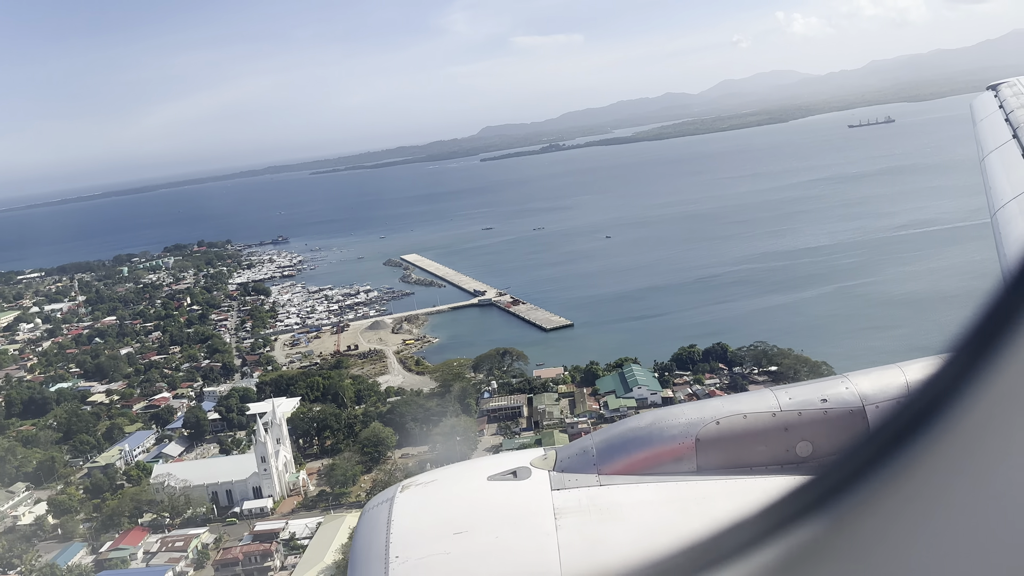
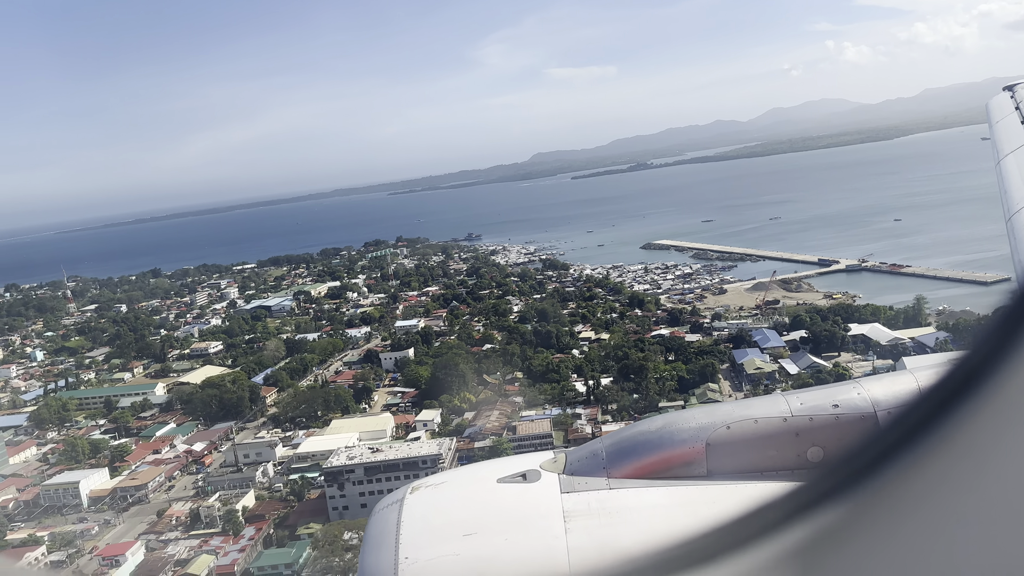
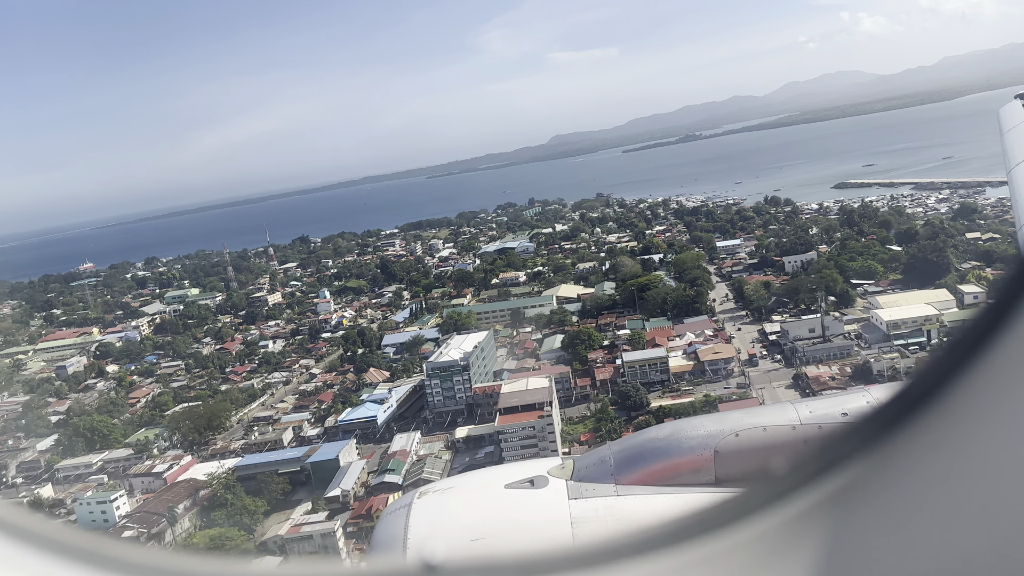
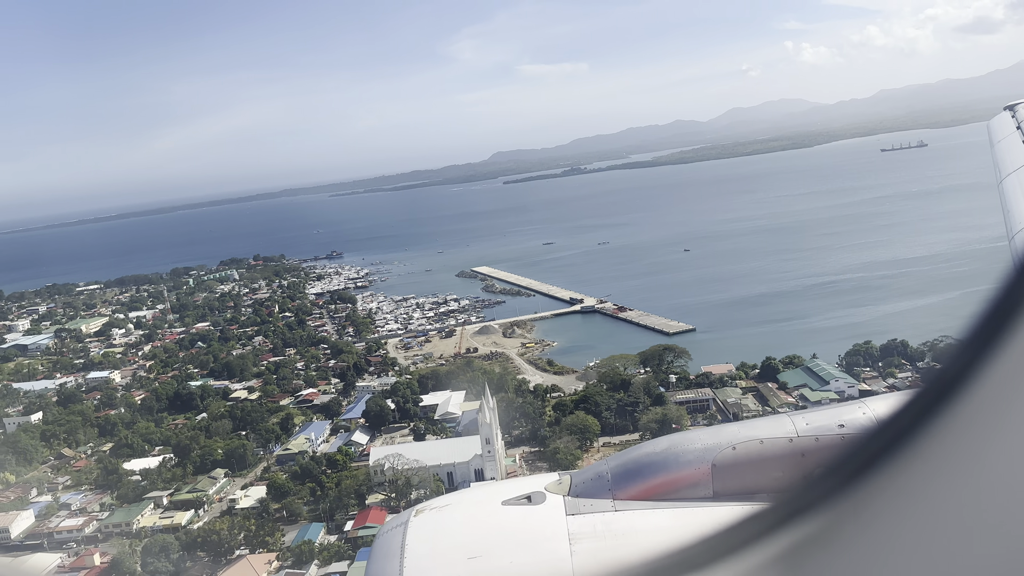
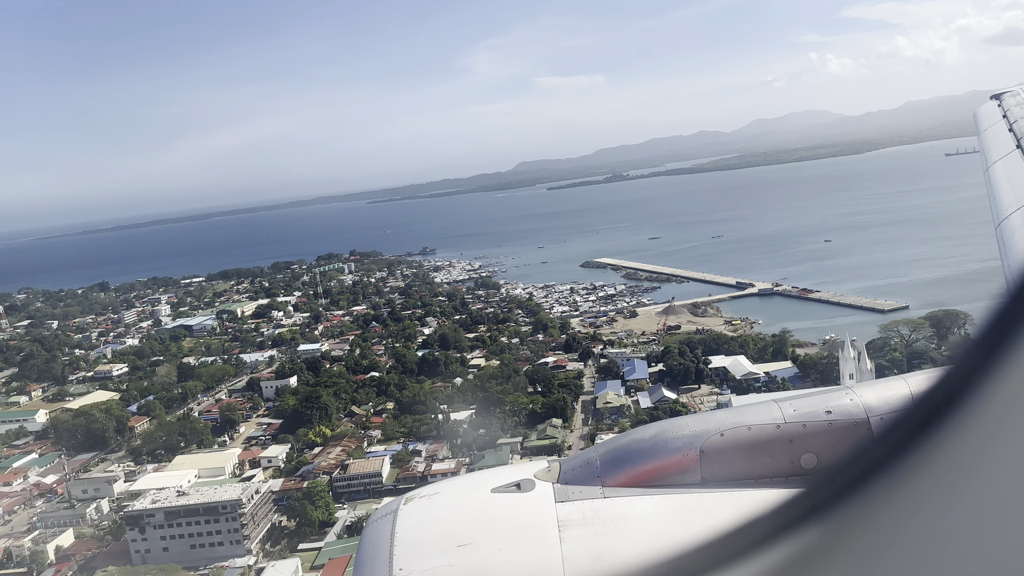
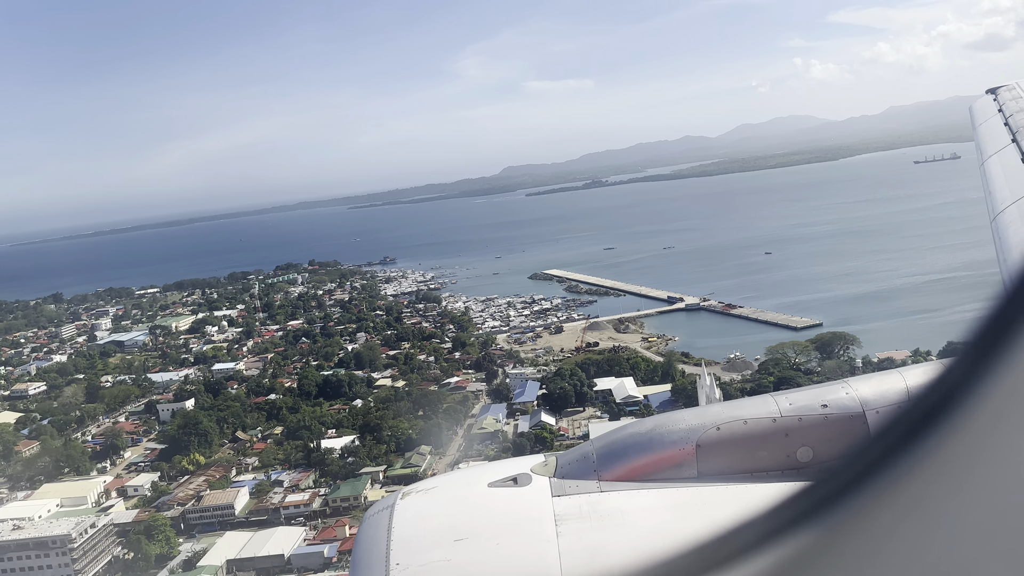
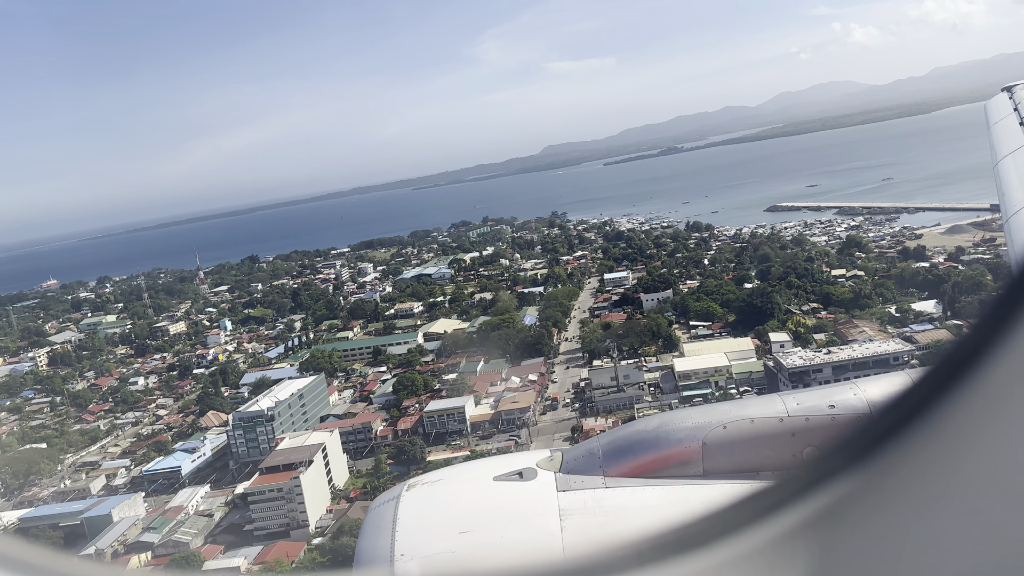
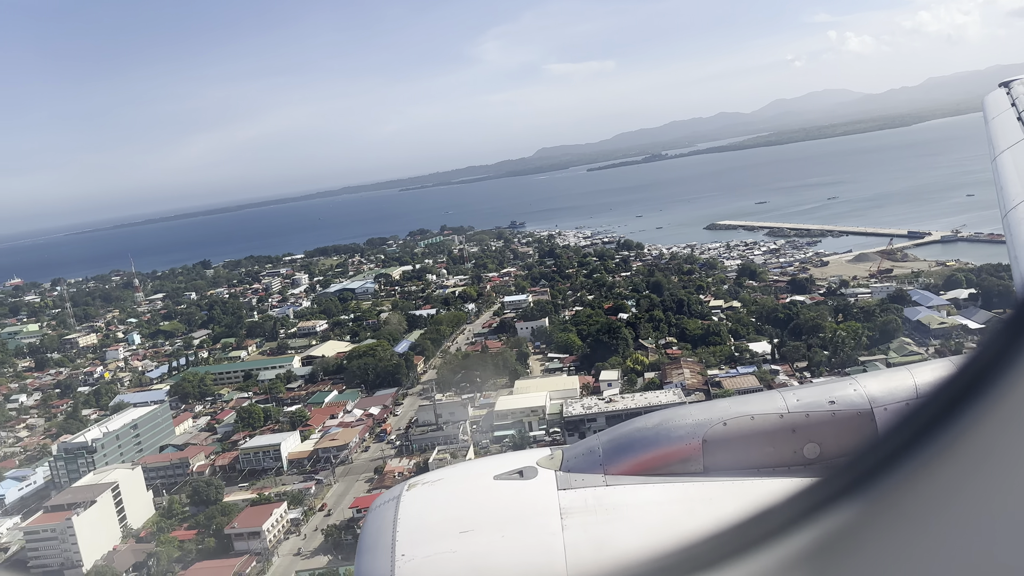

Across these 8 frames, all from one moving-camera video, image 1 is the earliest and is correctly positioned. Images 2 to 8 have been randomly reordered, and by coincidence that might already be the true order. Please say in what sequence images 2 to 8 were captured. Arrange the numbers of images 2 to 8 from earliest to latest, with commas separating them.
4, 6, 5, 2, 8, 7, 3
